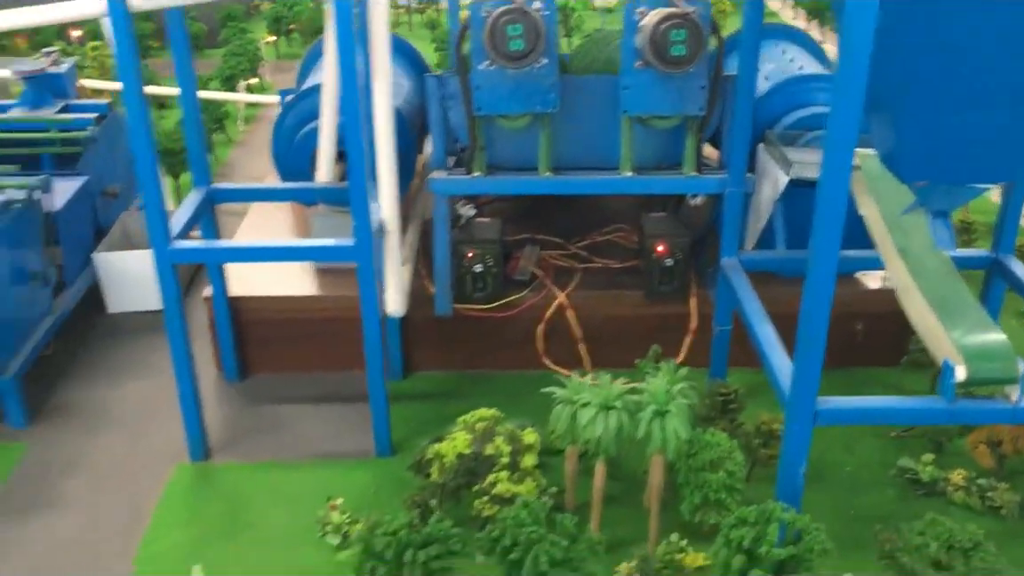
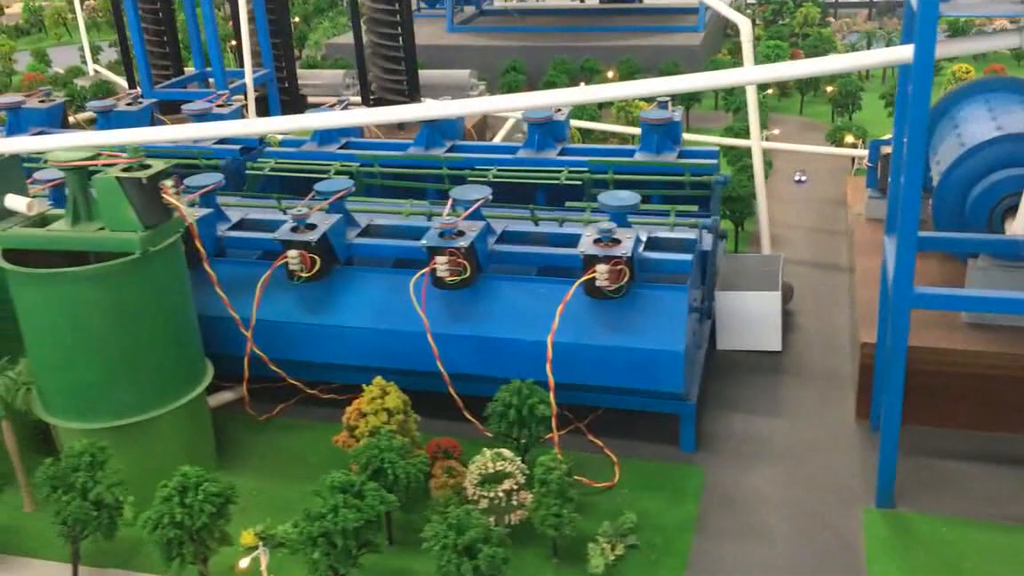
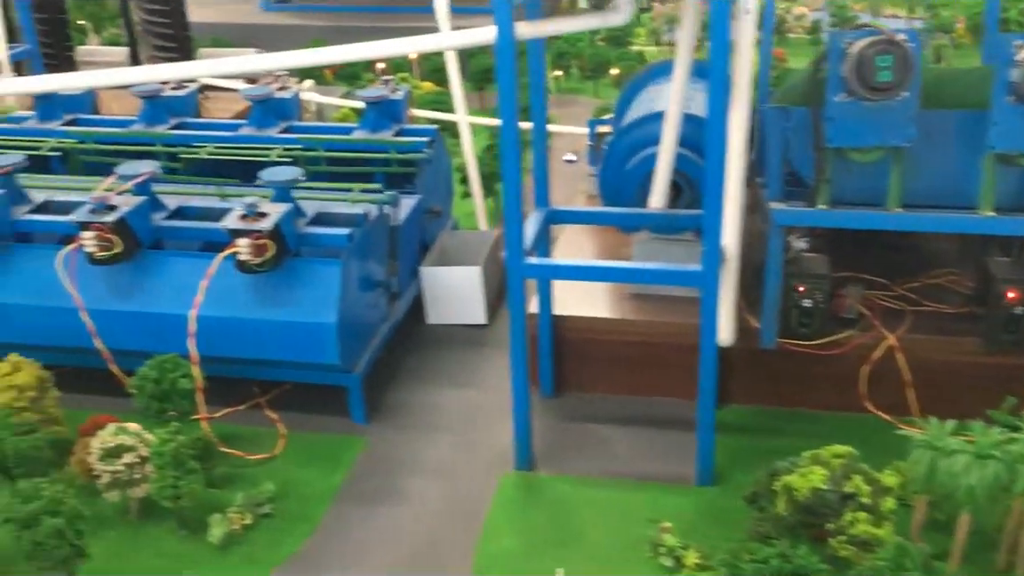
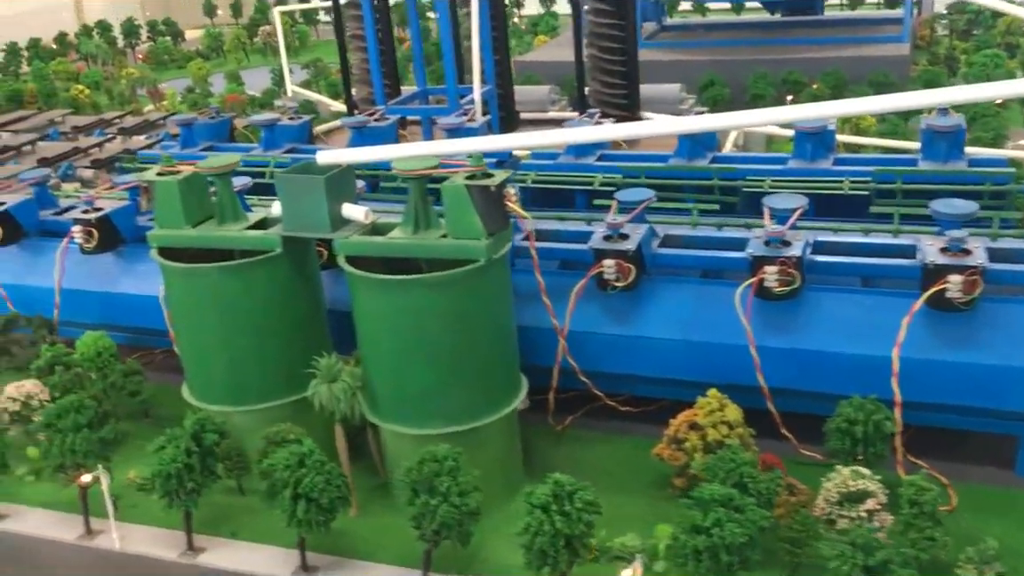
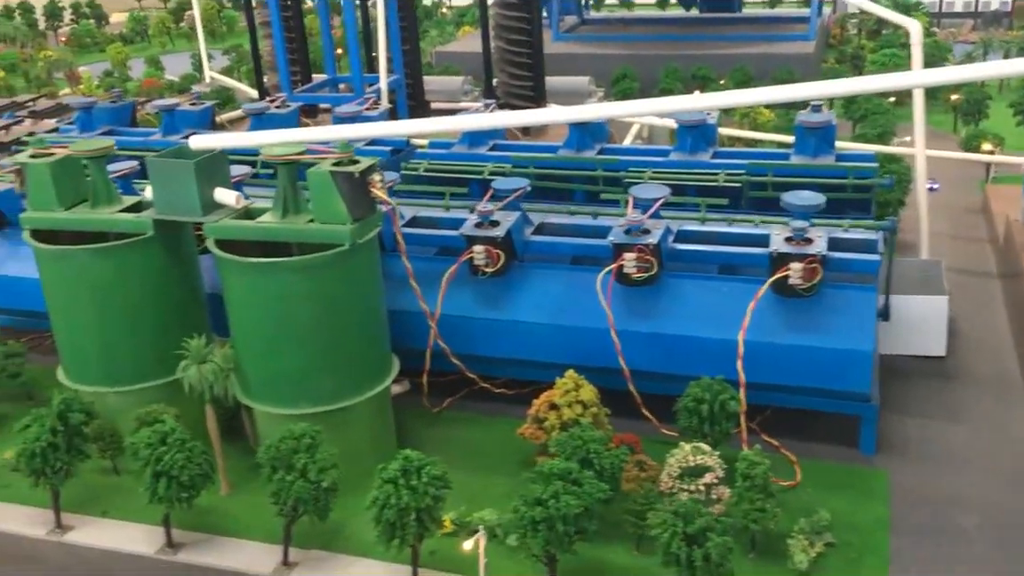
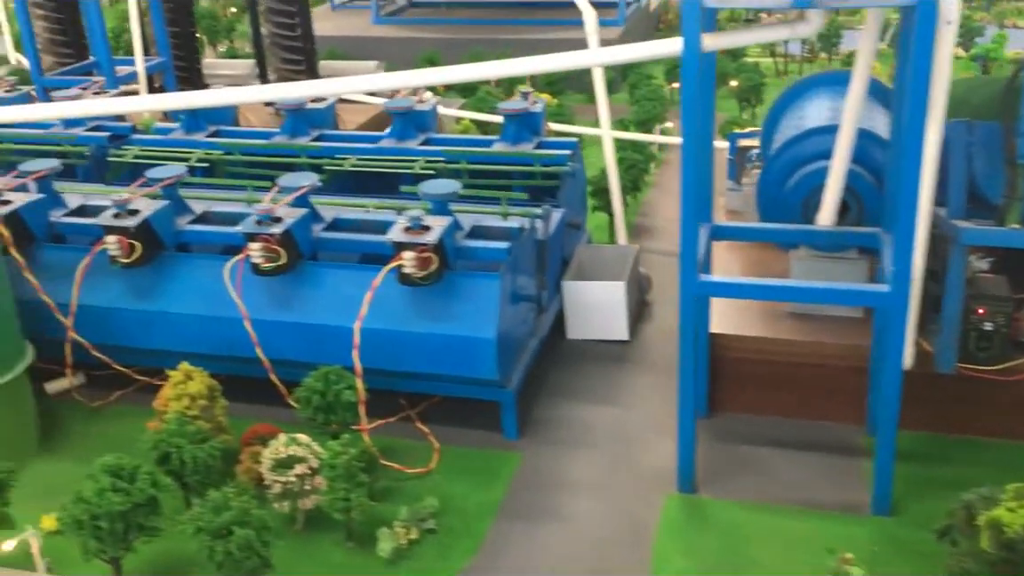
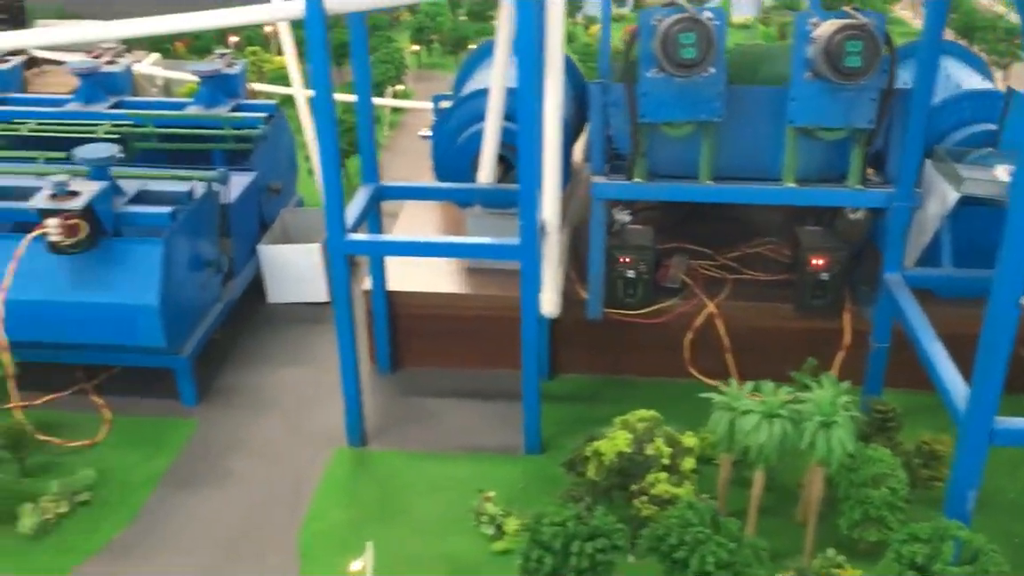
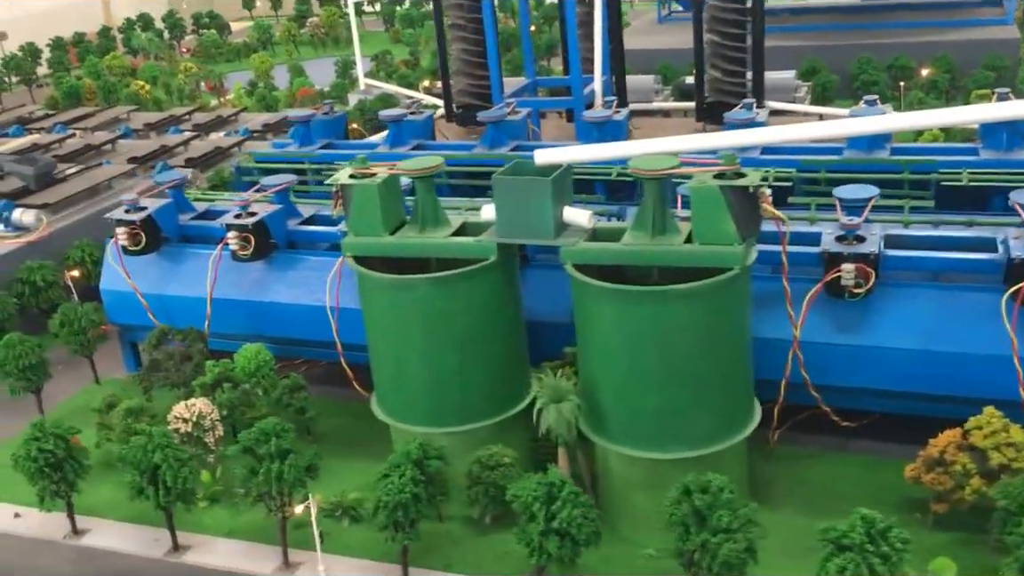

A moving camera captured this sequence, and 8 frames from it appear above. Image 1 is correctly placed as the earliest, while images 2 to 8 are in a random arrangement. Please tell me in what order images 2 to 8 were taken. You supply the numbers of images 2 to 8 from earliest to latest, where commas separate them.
7, 3, 6, 2, 5, 4, 8
